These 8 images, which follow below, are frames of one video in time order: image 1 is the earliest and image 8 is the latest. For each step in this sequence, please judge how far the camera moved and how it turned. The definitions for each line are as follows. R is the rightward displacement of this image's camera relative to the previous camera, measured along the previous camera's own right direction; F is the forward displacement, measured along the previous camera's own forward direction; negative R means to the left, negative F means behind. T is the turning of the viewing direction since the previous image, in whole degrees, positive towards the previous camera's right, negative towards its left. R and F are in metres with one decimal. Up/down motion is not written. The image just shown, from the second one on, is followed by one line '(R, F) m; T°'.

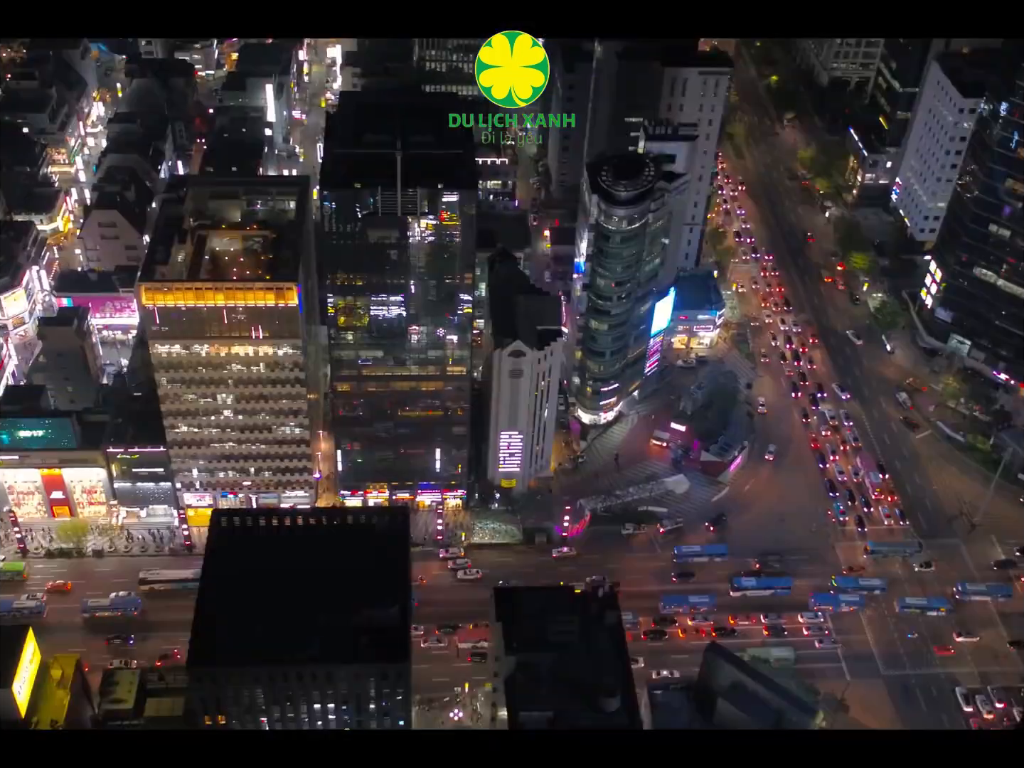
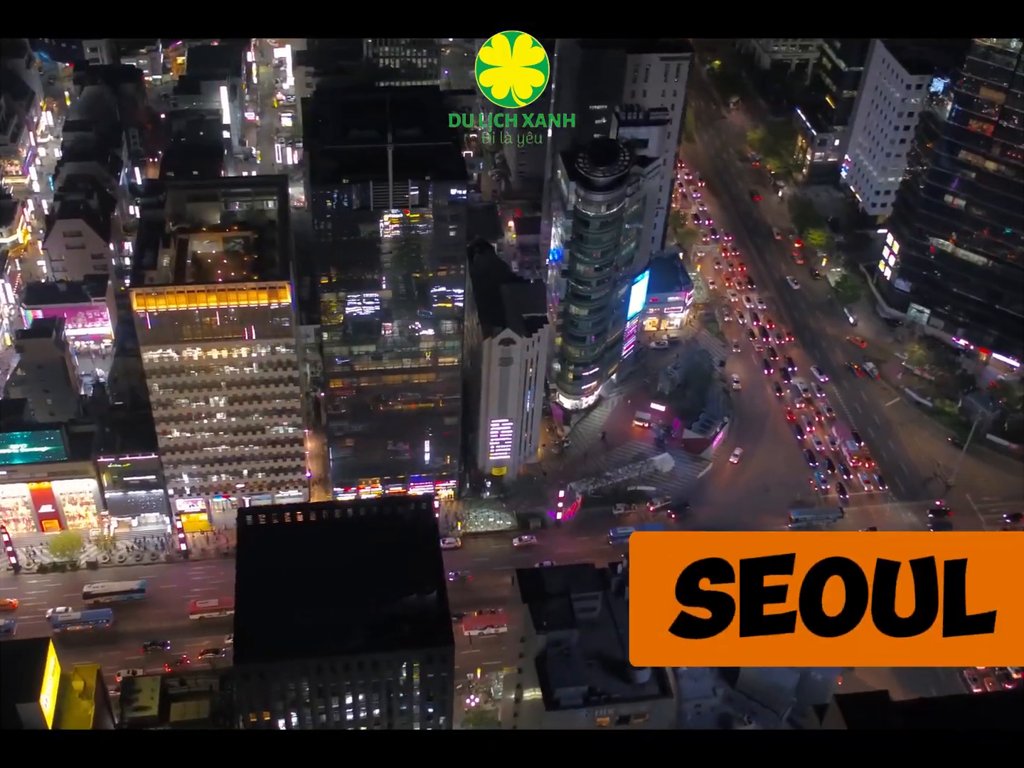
(-2.5, -0.4) m; +4°
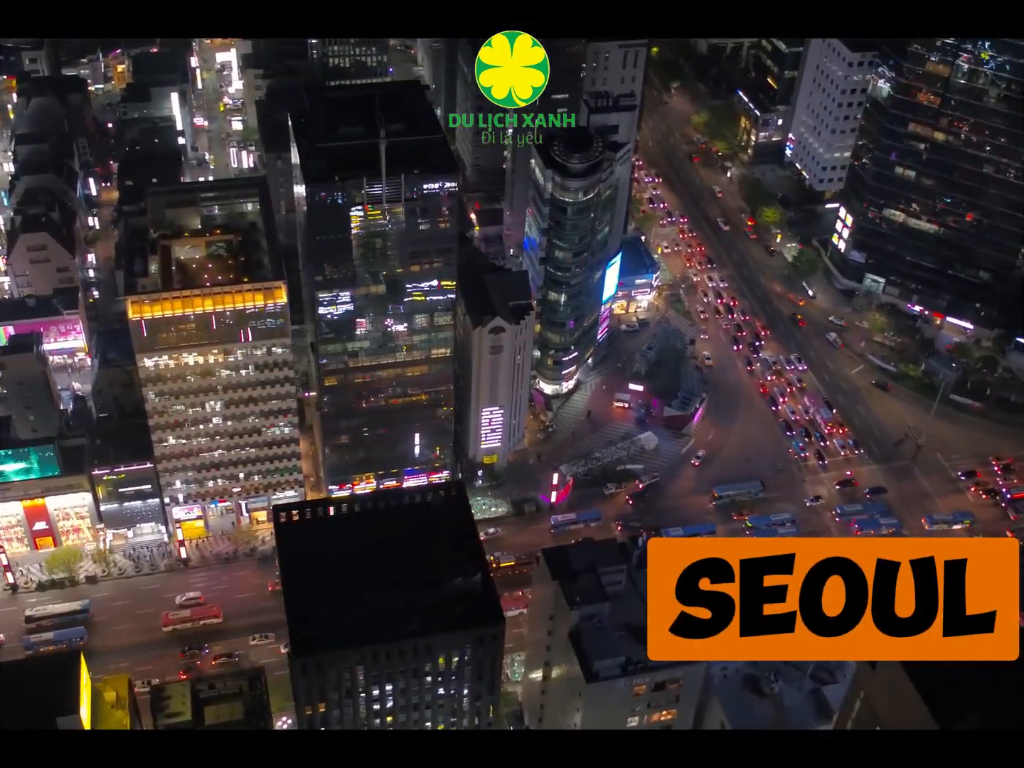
(-2.9, -0.6) m; +4°
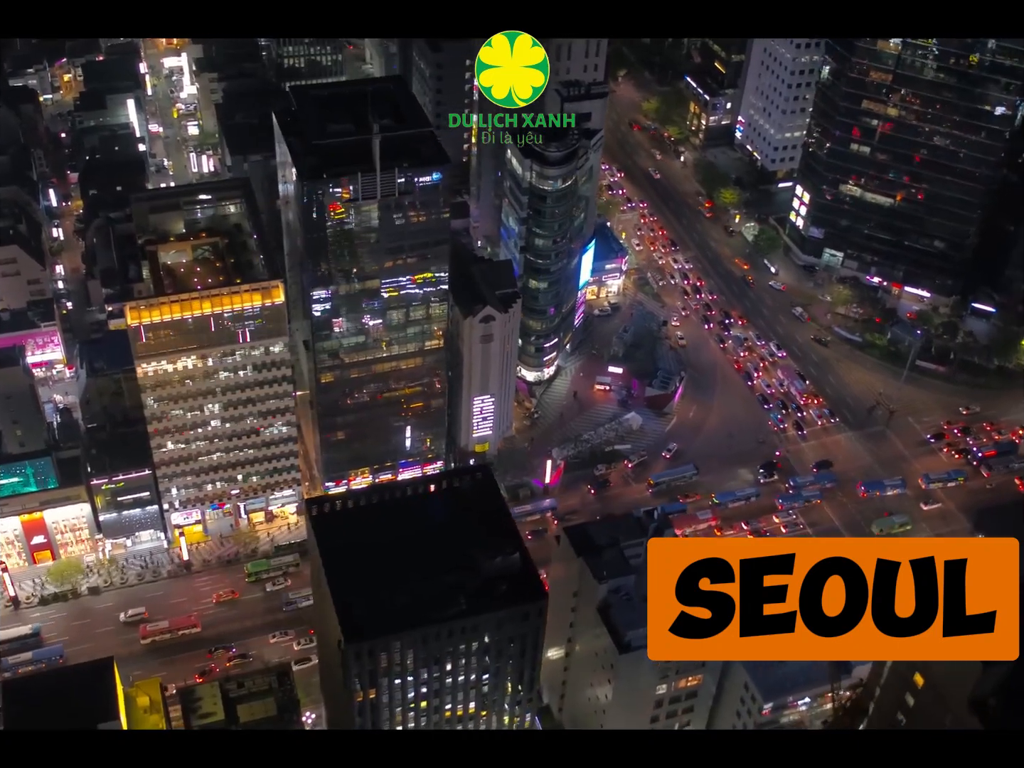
(-2.7, -0.6) m; +4°
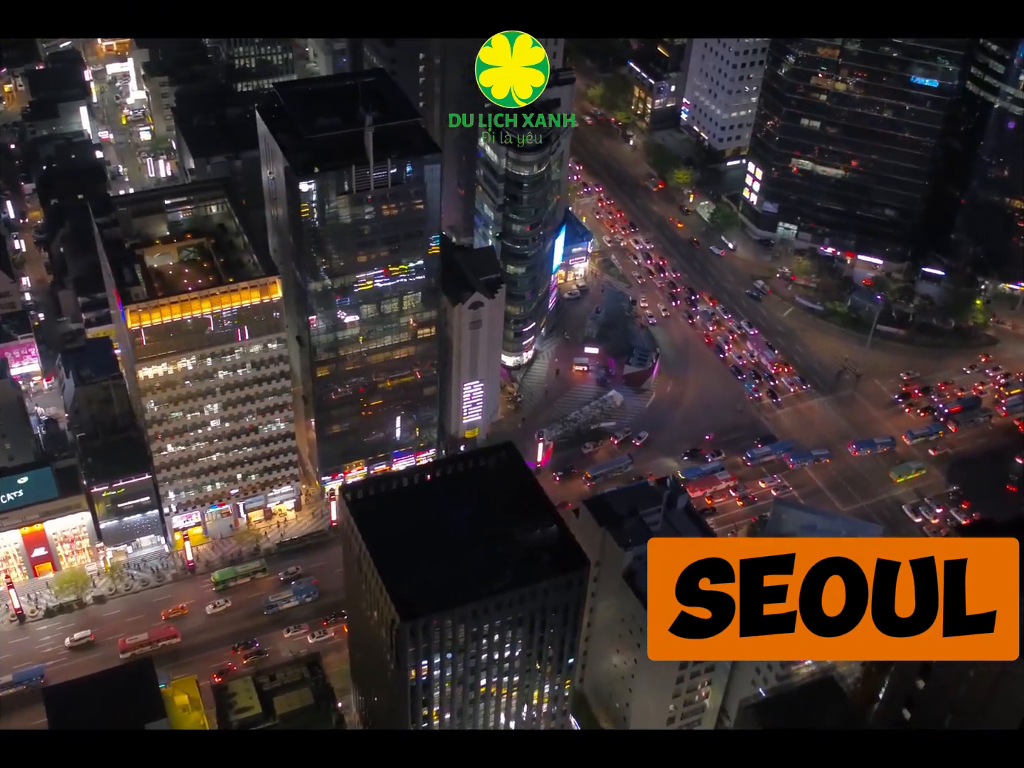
(-3.0, -0.7) m; +4°
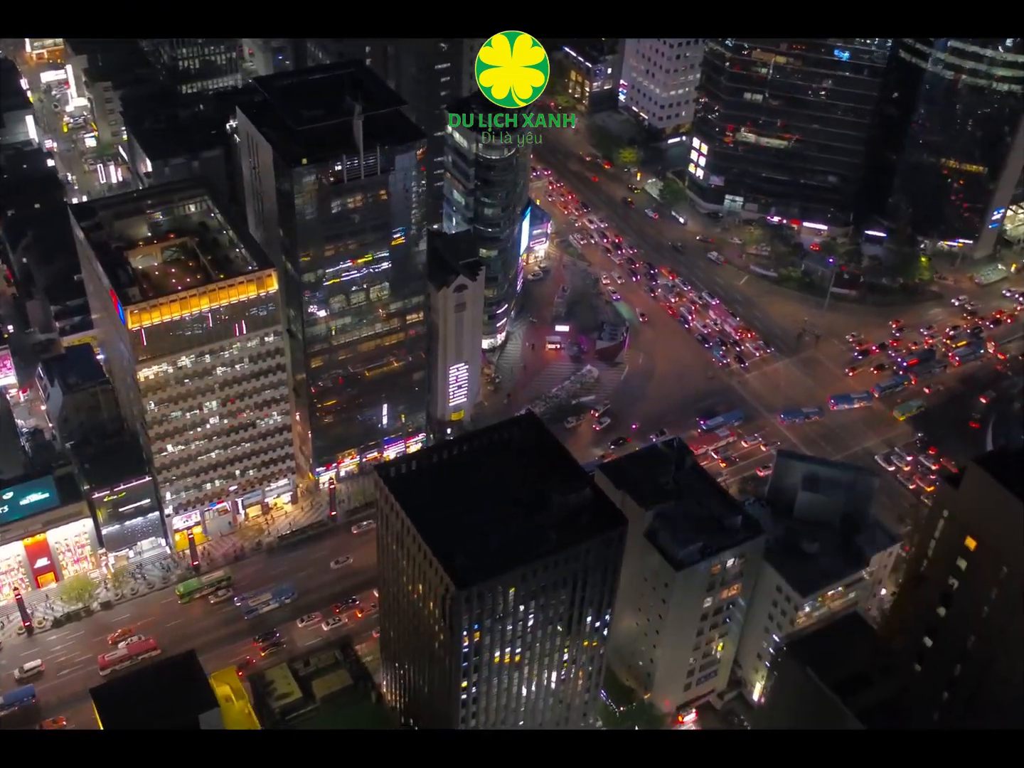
(-3.3, -0.8) m; +5°
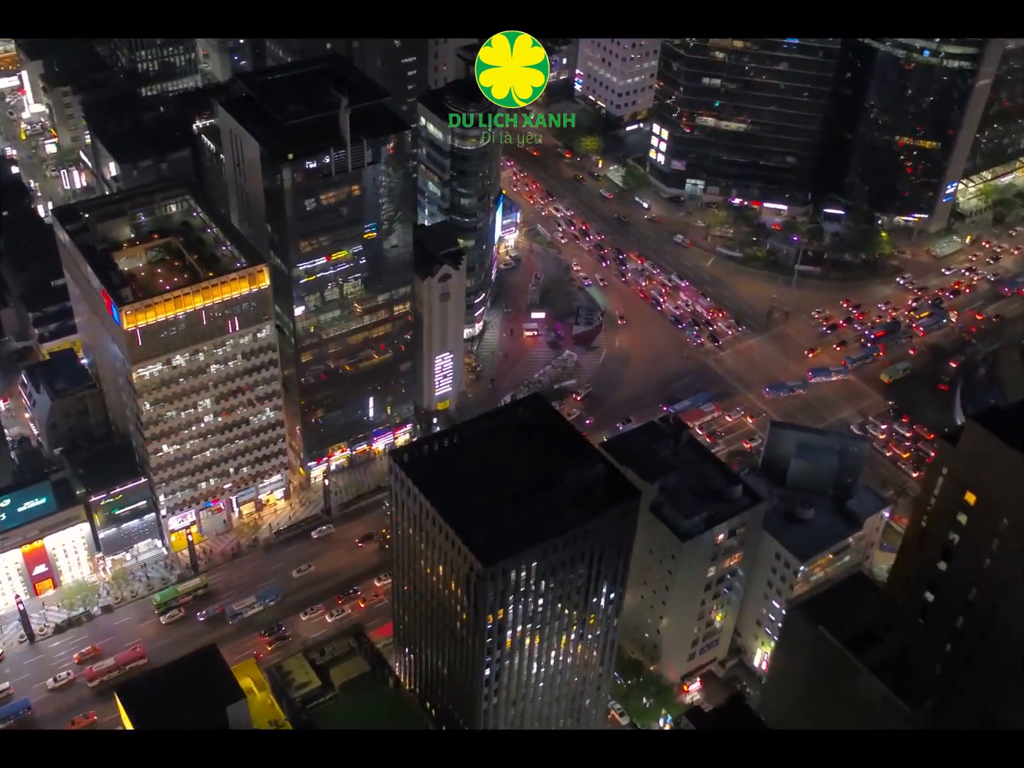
(-2.0, -0.6) m; +3°
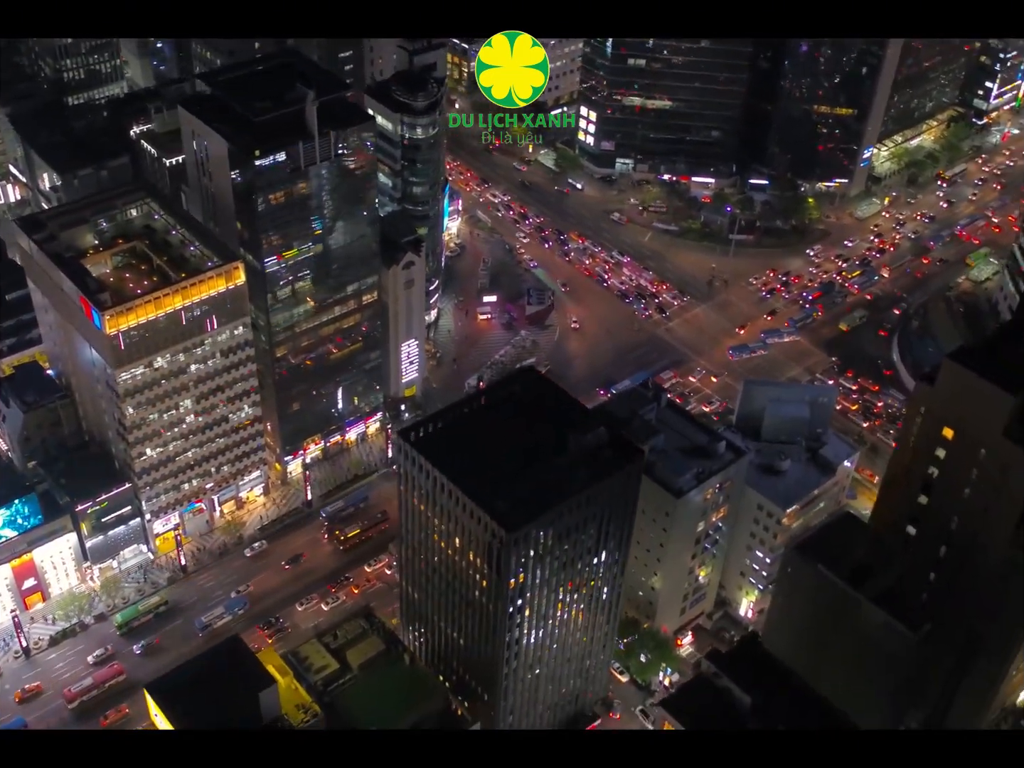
(-3.0, -1.0) m; +5°
